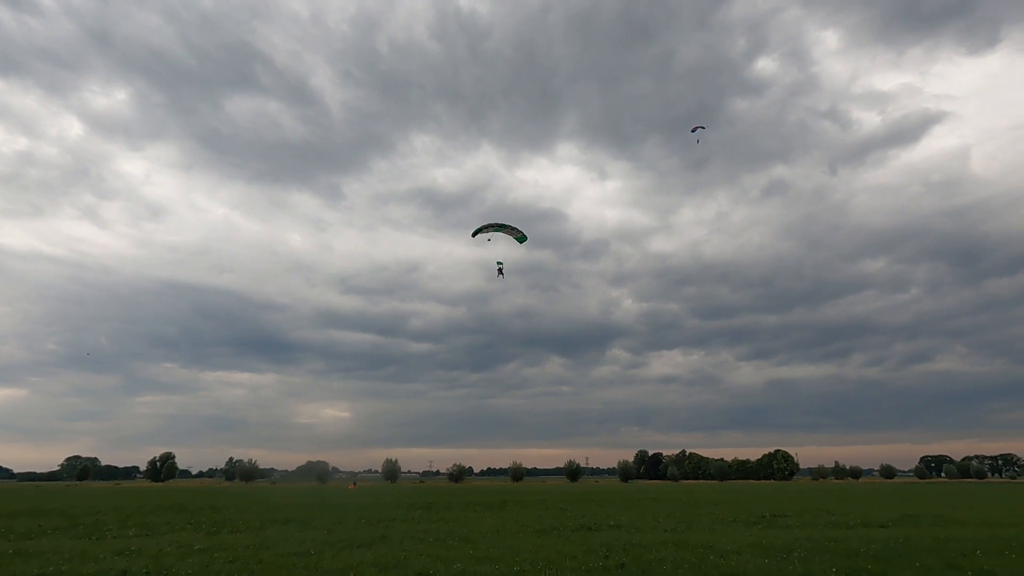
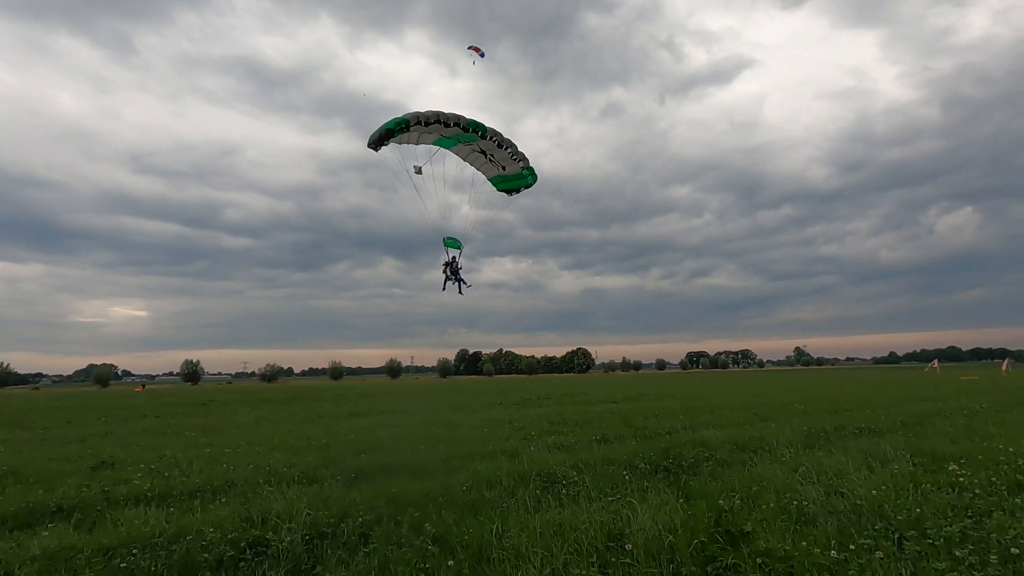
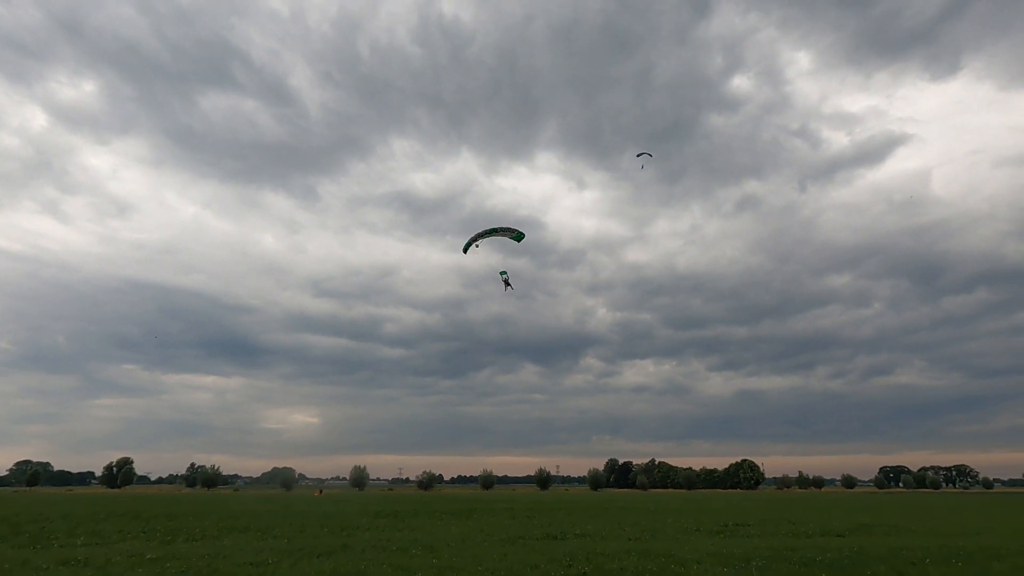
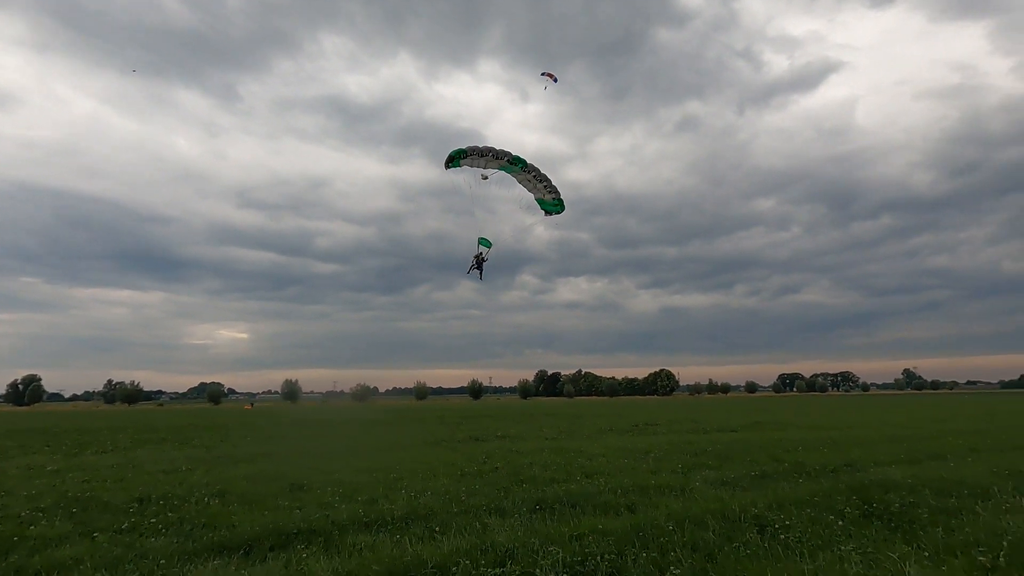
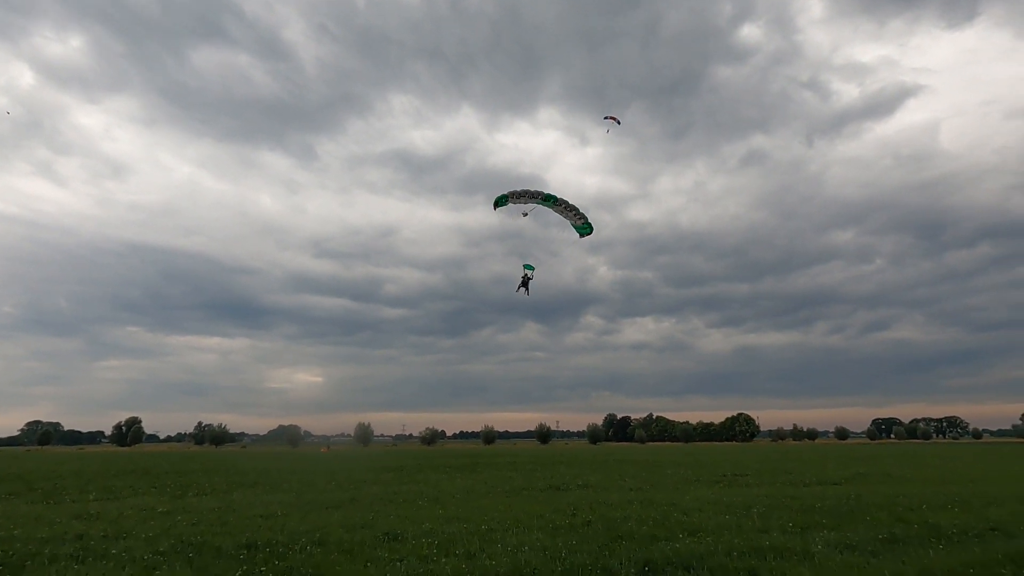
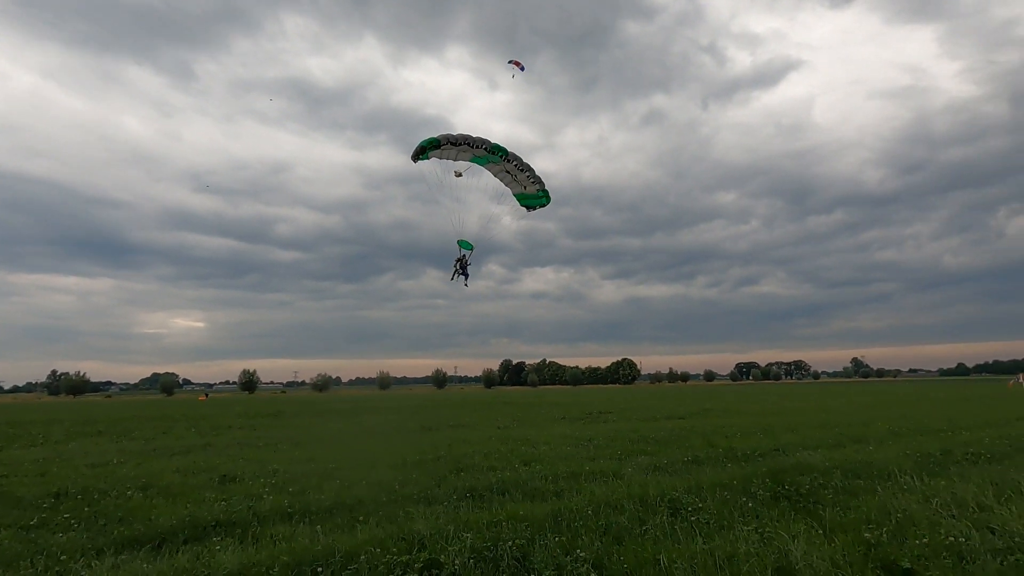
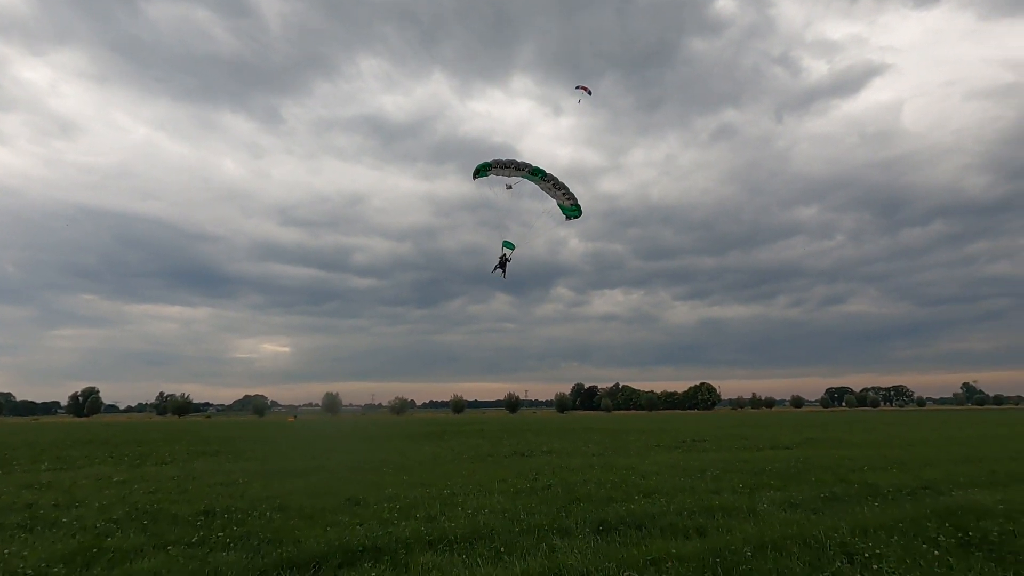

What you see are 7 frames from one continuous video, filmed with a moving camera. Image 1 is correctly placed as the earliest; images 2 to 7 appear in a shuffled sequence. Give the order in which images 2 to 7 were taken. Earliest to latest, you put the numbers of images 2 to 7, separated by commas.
3, 5, 7, 4, 6, 2
